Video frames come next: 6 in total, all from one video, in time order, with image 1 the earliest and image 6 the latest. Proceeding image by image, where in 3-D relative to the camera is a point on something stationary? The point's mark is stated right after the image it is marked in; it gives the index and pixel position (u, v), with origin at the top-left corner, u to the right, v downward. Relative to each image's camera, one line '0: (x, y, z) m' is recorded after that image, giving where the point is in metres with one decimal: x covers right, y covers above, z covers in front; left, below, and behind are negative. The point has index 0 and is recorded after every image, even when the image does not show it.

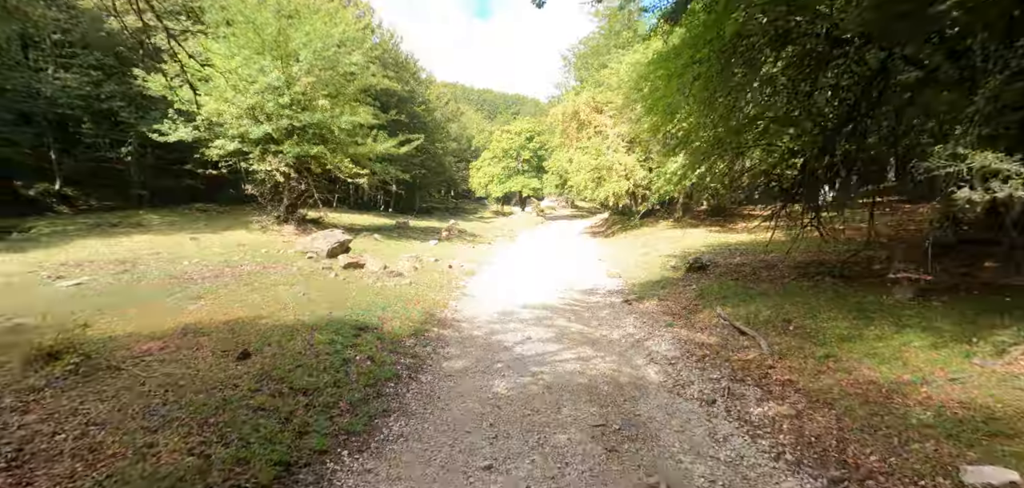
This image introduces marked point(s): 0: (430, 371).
0: (-1.1, -1.7, +6.0) m
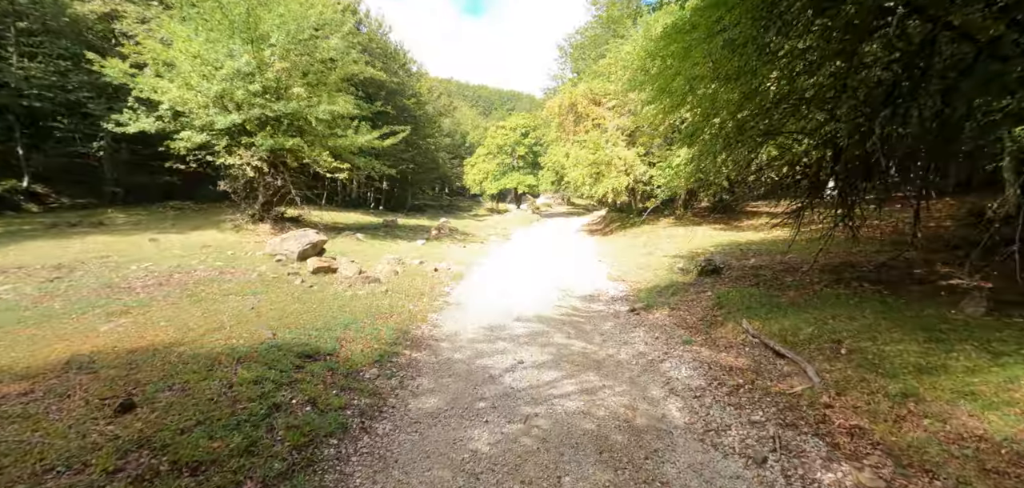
0: (-1.2, -1.7, +4.6) m
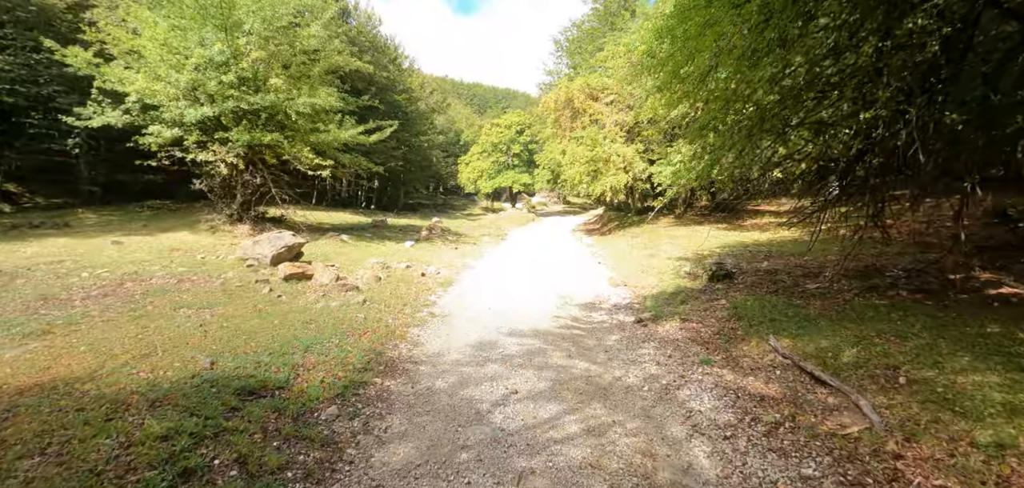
0: (-1.3, -1.8, +3.6) m
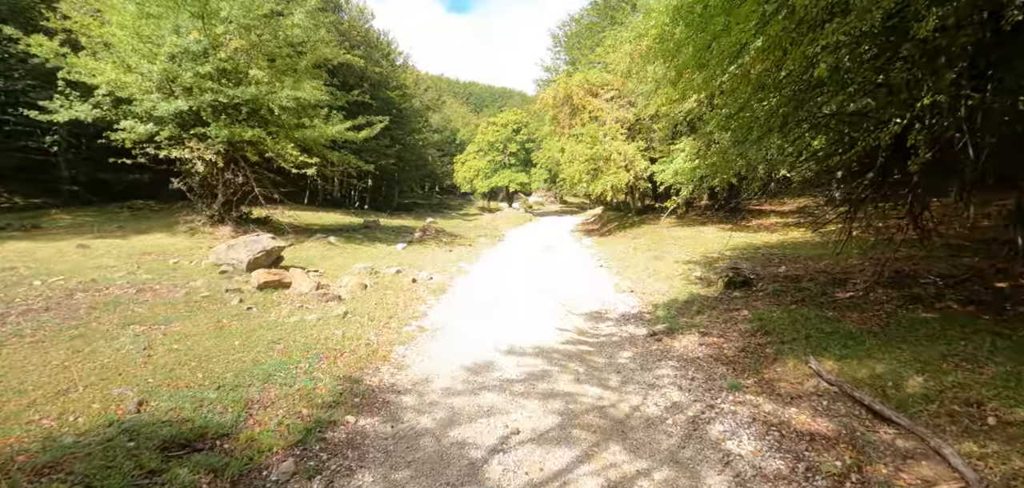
0: (-1.3, -1.9, +2.7) m
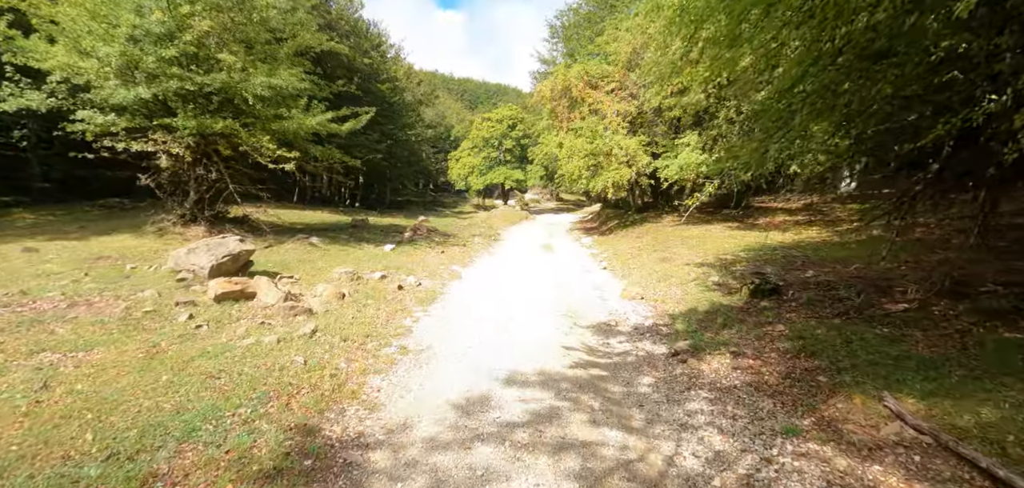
0: (-1.2, -2.0, +1.5) m
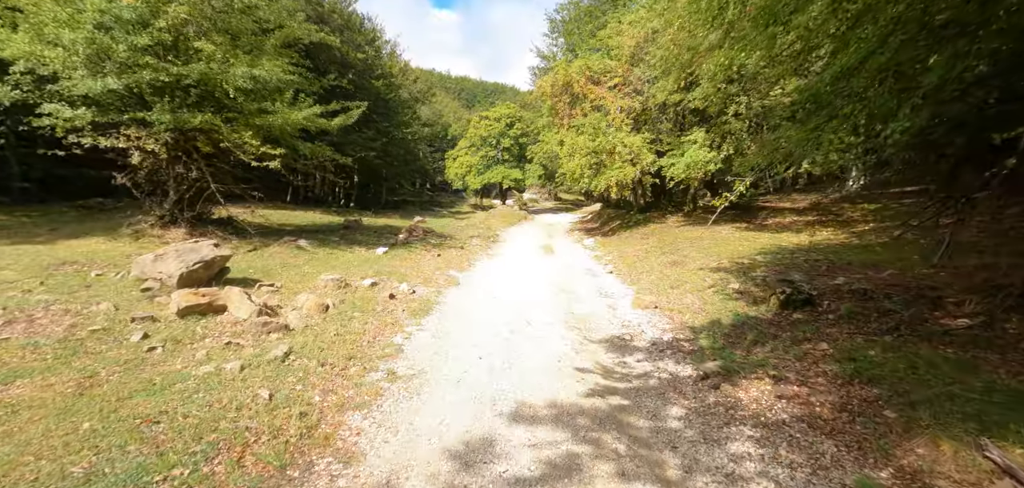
0: (-1.1, -2.1, +0.6) m
